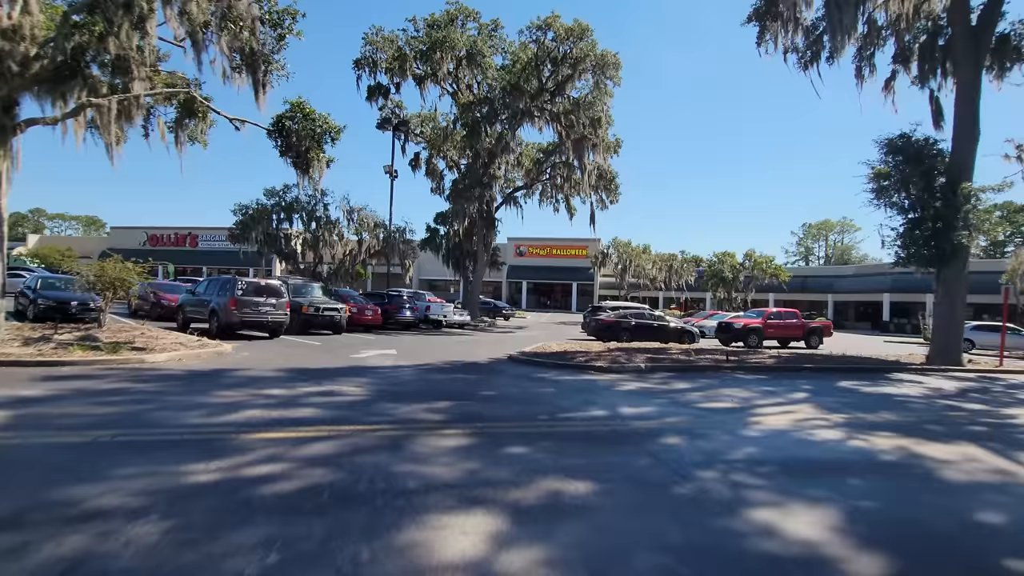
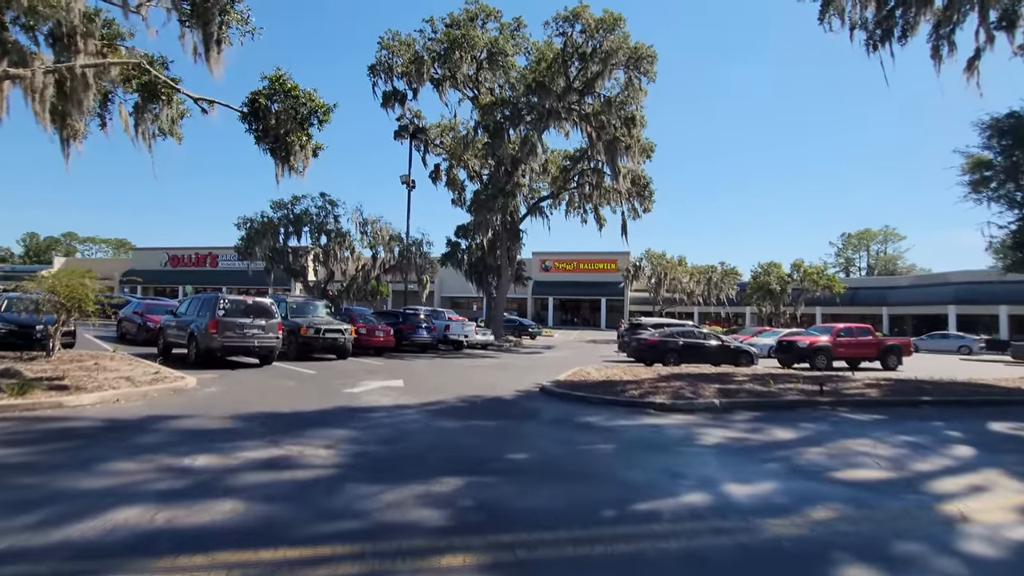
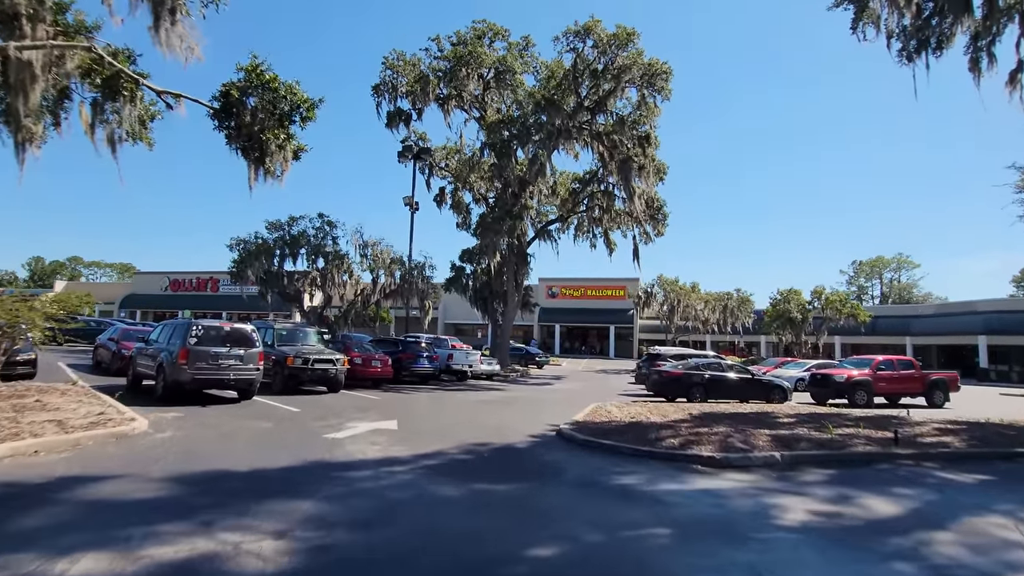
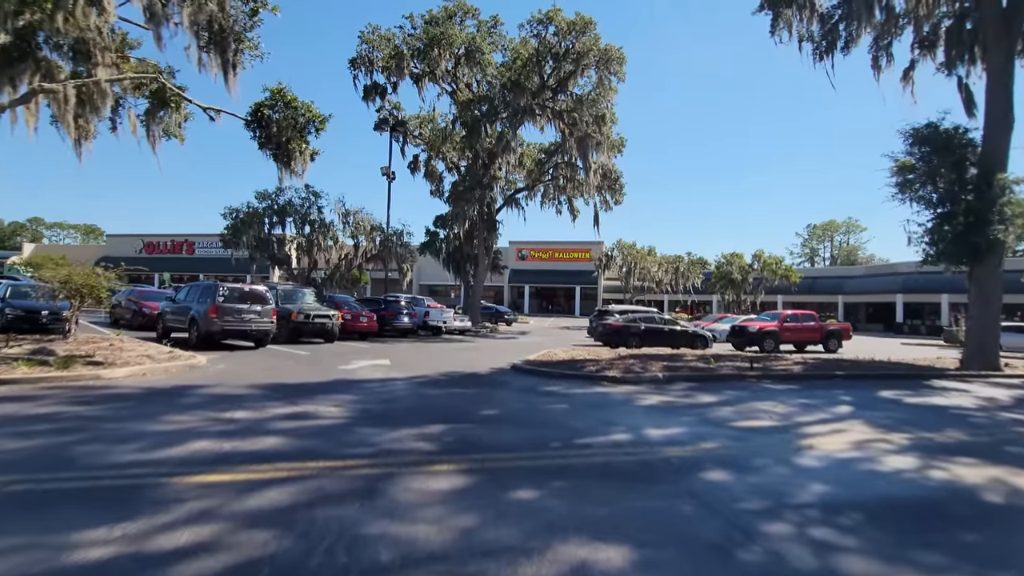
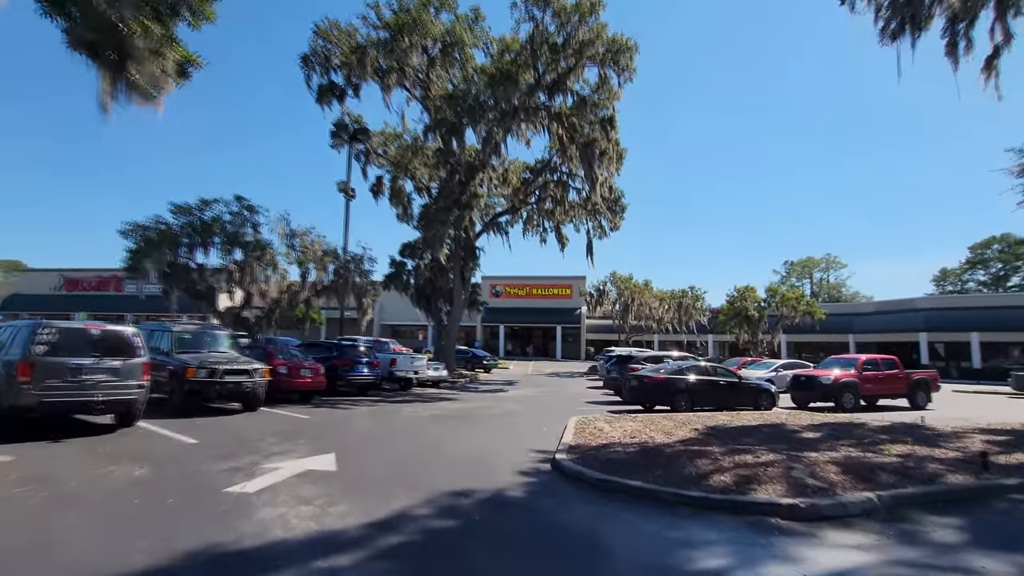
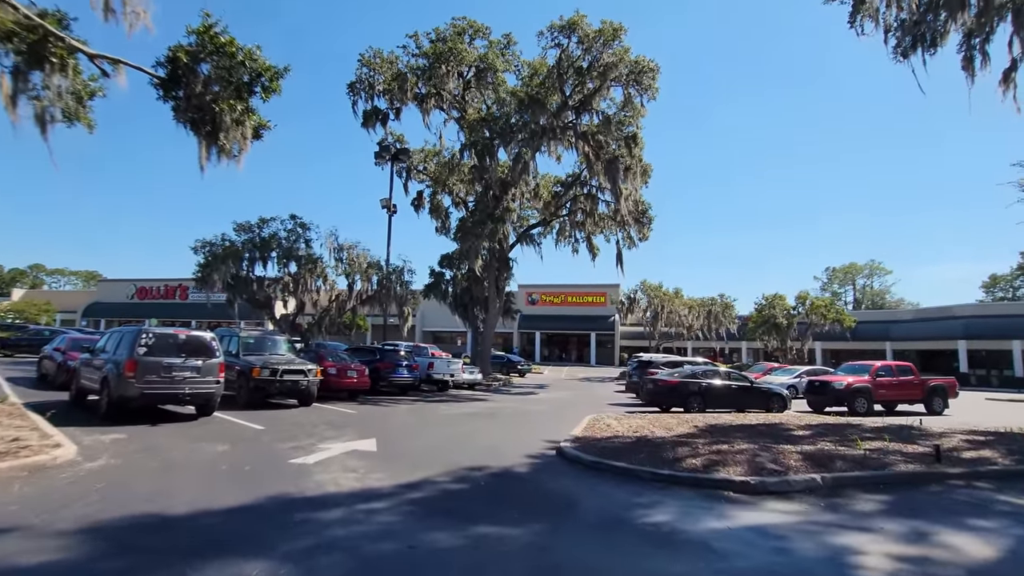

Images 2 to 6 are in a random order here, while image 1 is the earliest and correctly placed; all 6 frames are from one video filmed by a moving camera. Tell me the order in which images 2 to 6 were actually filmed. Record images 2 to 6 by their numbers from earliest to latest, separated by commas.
4, 2, 3, 6, 5
